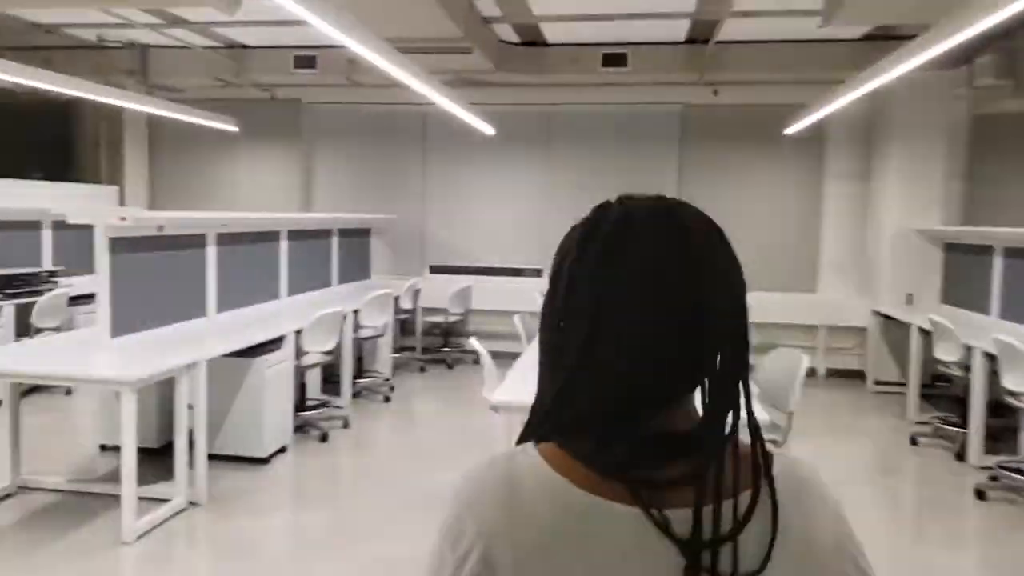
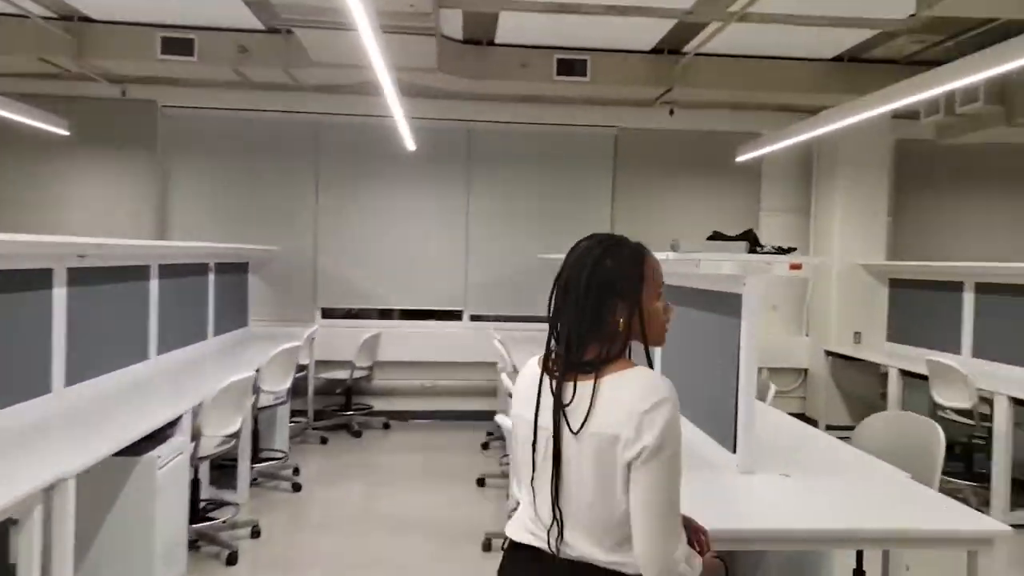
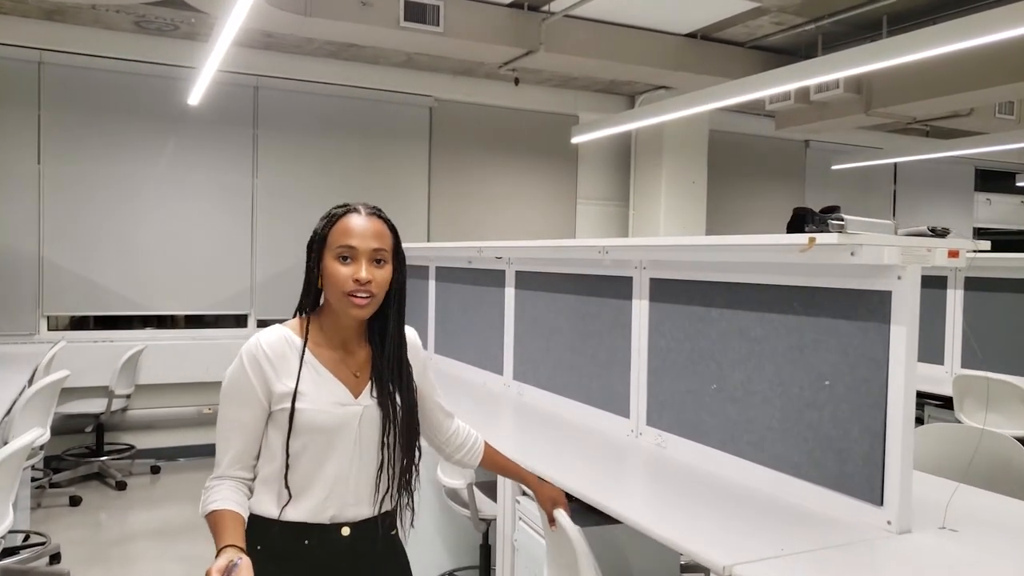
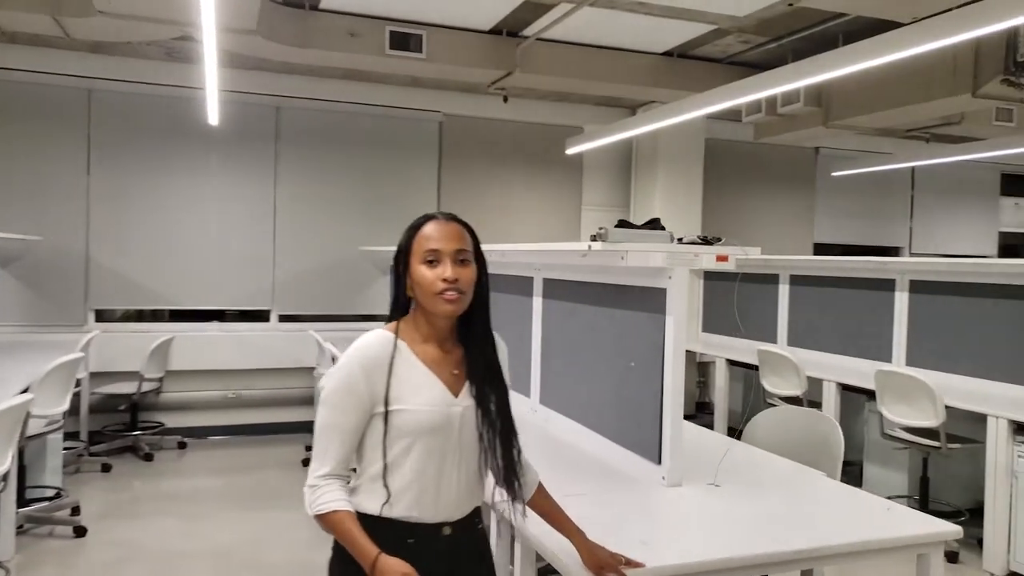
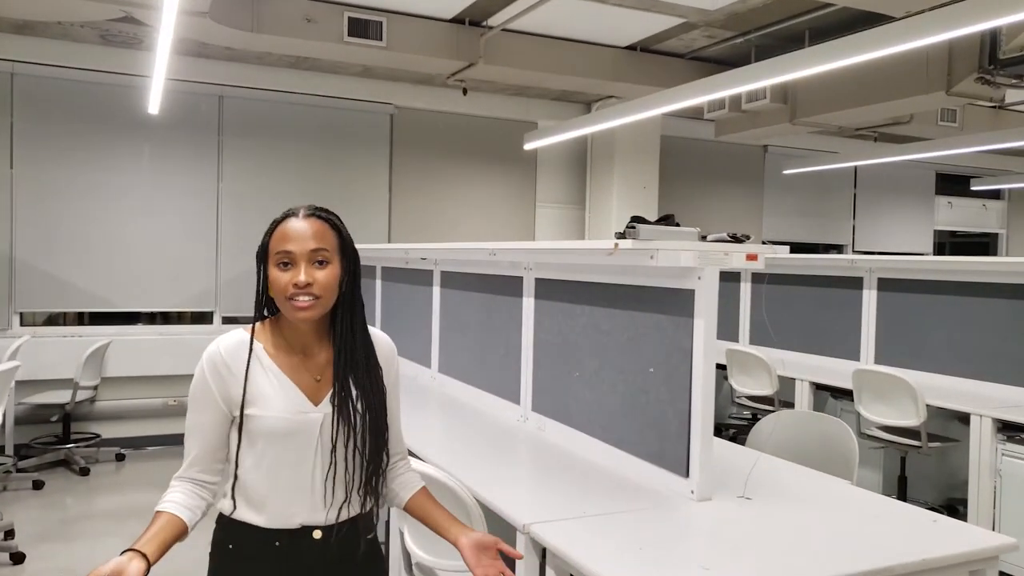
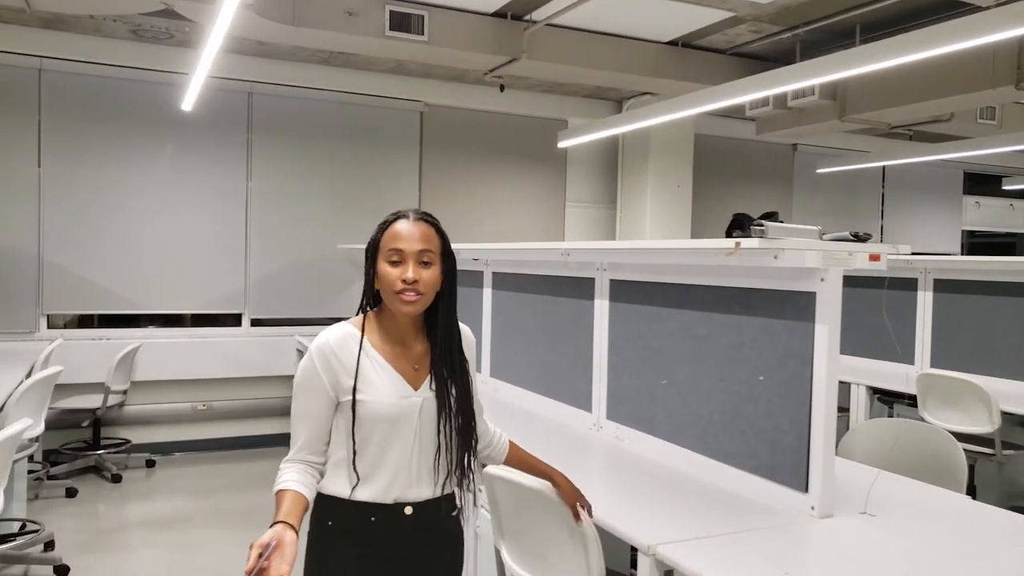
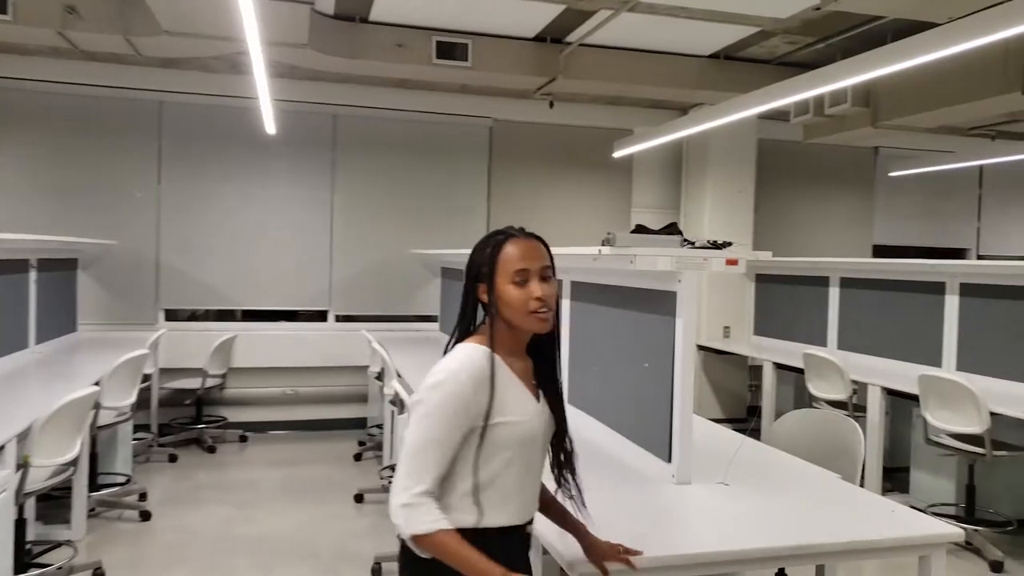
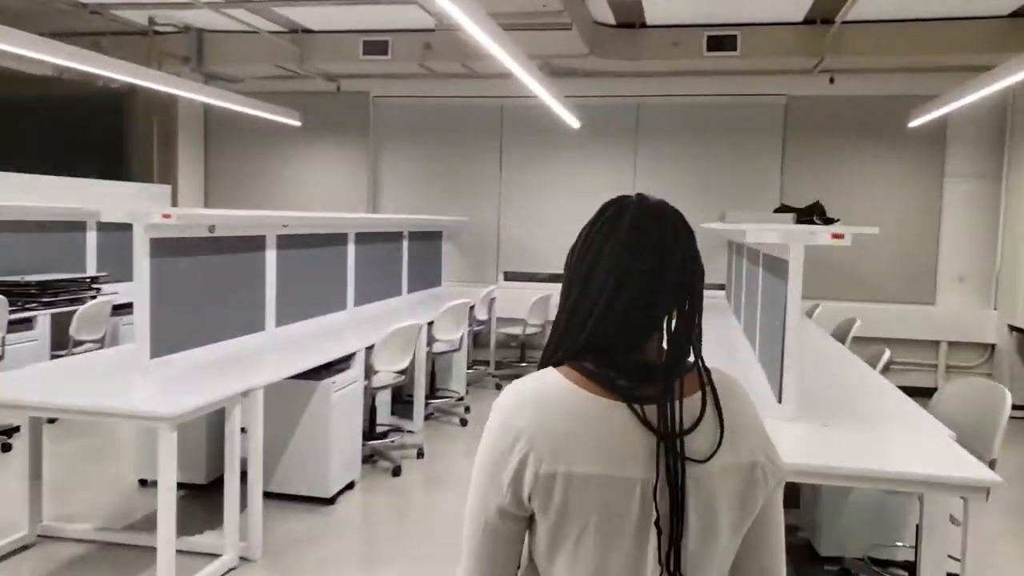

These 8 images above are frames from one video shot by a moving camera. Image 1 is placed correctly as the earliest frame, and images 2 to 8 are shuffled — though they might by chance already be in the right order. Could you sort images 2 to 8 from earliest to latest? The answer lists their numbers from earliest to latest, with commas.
8, 2, 7, 4, 5, 6, 3
